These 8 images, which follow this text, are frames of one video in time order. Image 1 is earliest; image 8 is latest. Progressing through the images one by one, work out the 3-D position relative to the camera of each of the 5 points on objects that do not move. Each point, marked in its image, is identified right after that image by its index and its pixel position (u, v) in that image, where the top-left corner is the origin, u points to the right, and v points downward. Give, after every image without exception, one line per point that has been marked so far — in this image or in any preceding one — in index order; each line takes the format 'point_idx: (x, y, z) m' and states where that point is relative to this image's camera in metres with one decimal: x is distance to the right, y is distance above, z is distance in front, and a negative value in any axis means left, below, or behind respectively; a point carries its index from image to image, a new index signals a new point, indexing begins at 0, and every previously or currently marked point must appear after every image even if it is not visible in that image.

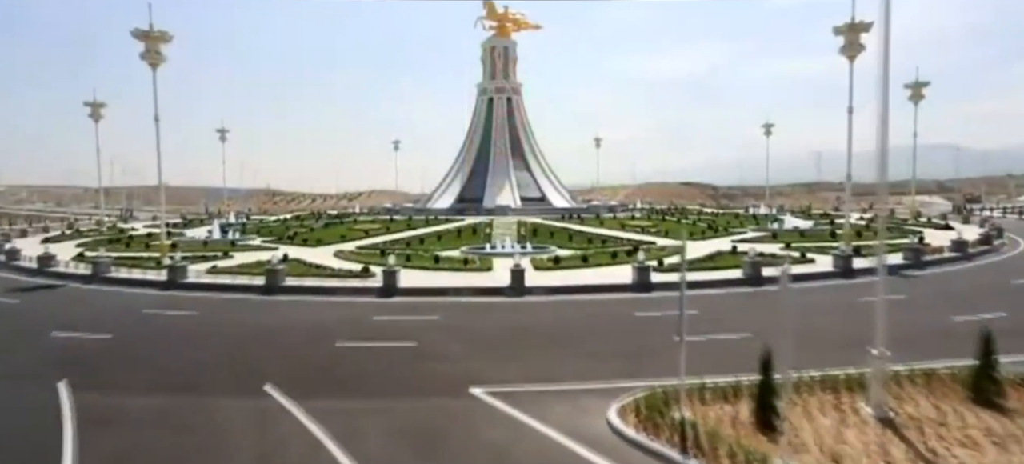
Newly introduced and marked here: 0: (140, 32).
0: (-12.0, +6.5, +17.8) m
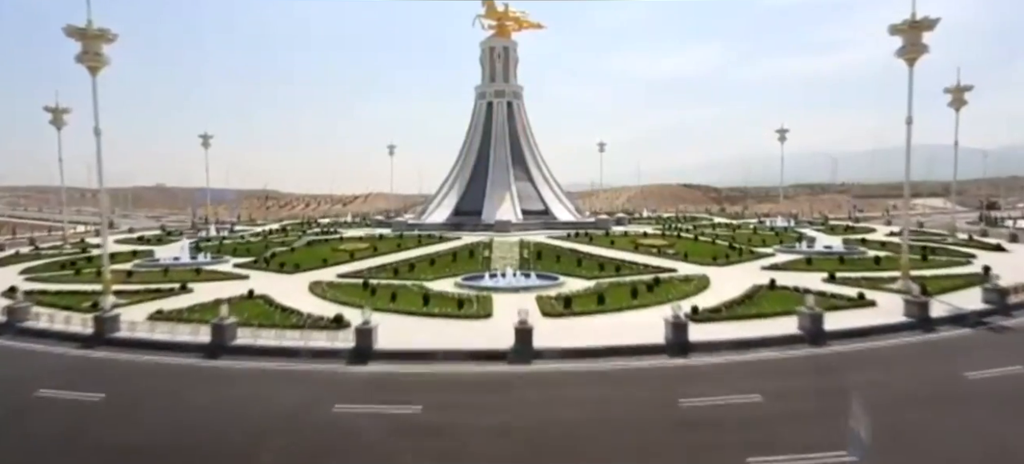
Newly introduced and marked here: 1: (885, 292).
0: (-11.9, +5.5, +15.1) m
1: (+10.3, -1.6, +15.3) m
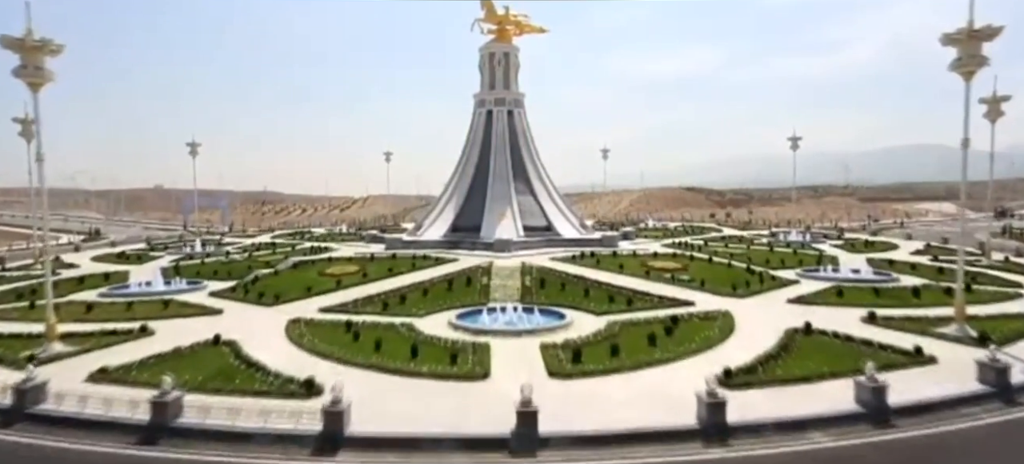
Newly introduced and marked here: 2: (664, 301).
0: (-11.9, +4.6, +13.2) m
1: (+10.3, -2.6, +13.3) m
2: (+5.1, -2.3, +18.7) m
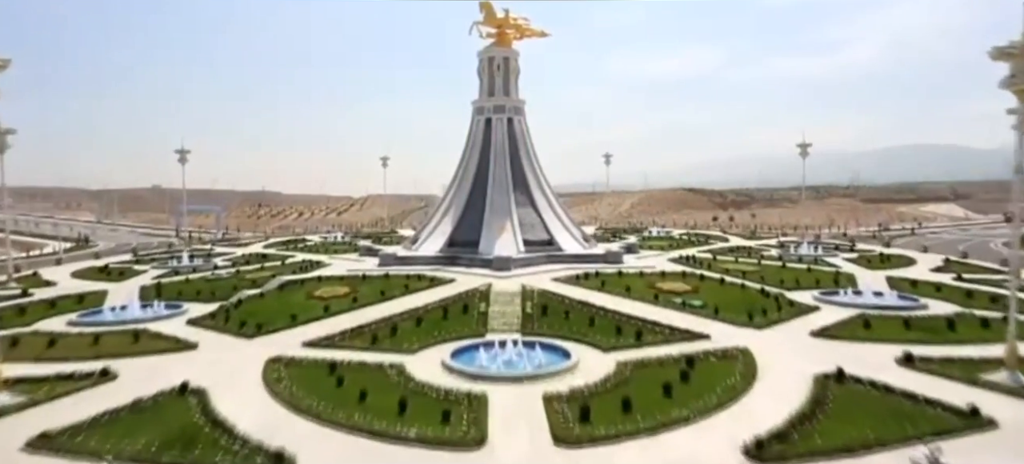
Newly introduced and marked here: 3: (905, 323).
0: (-11.8, +3.7, +11.7) m
1: (+10.3, -3.5, +11.9) m
2: (+5.1, -3.1, +17.3) m
3: (+12.4, -2.9, +17.6) m
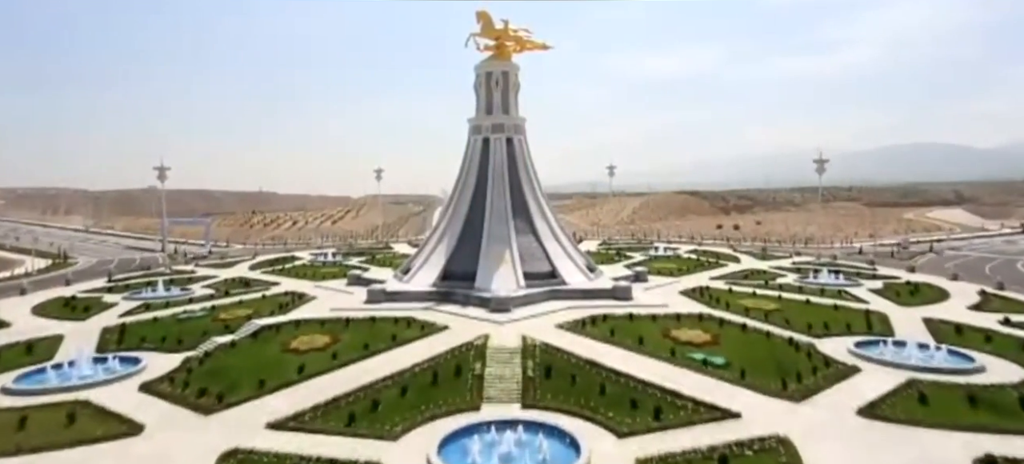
0: (-11.9, +2.1, +9.2) m
1: (+10.3, -5.1, +9.5) m
2: (+5.1, -4.8, +14.8) m
3: (+12.4, -4.5, +15.1) m
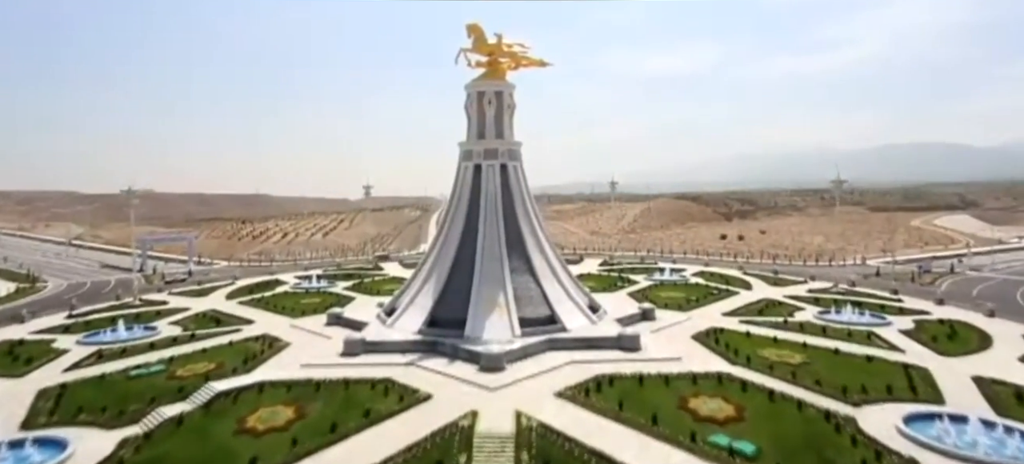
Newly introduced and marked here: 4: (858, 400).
0: (-12.1, +0.3, +6.3) m
1: (+10.0, -6.9, +6.6) m
2: (+4.9, -6.6, +12.0) m
3: (+12.2, -6.3, +12.3) m
4: (+11.9, -5.8, +19.2) m
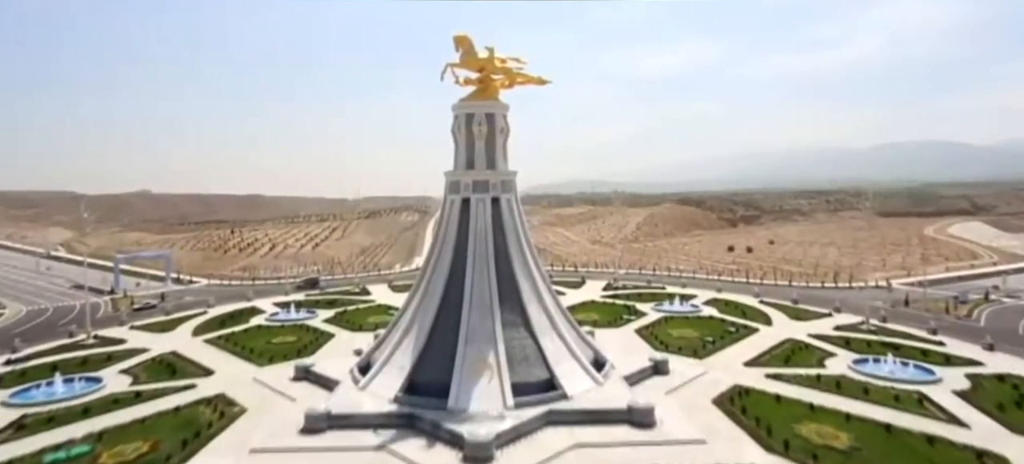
0: (-12.4, -1.7, +2.6) m
1: (+9.7, -8.9, +2.8) m
2: (+4.5, -8.6, +8.2) m
3: (+11.8, -8.3, +8.5) m
4: (+11.6, -7.8, +15.4) m
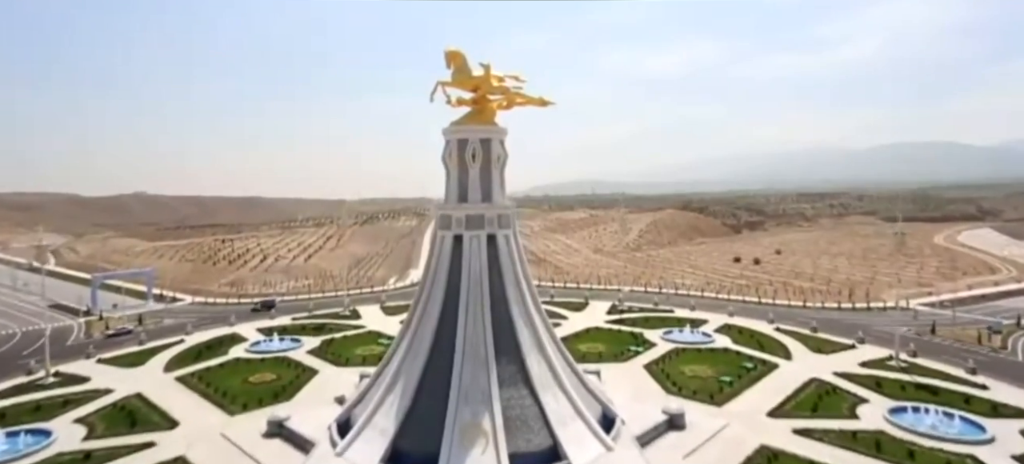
0: (-12.5, -3.3, -0.3) m
1: (+9.6, -10.5, 0.0) m
2: (+4.5, -10.2, +5.3) m
3: (+11.7, -9.9, +5.6) m
4: (+11.5, -9.4, +12.6) m
